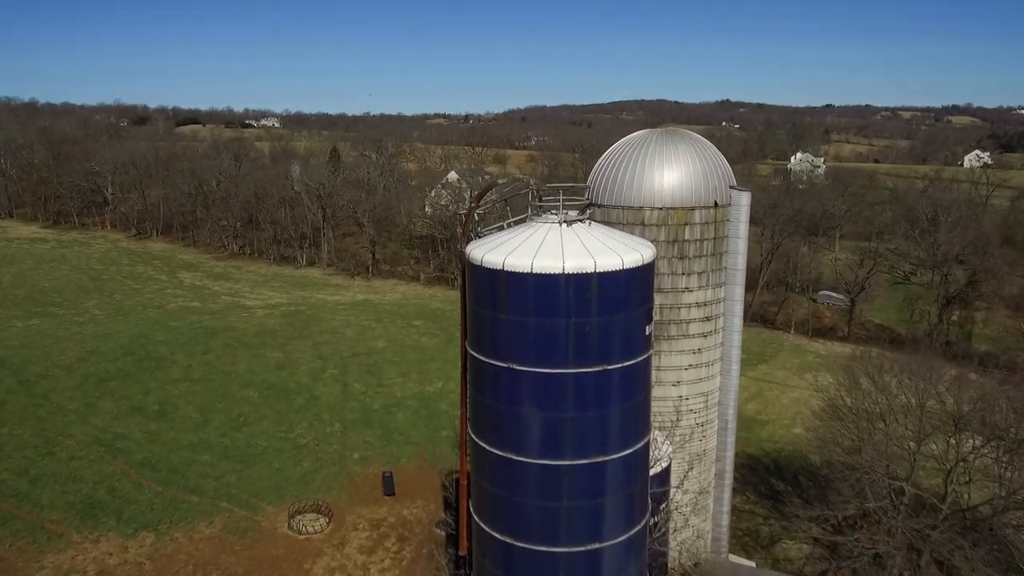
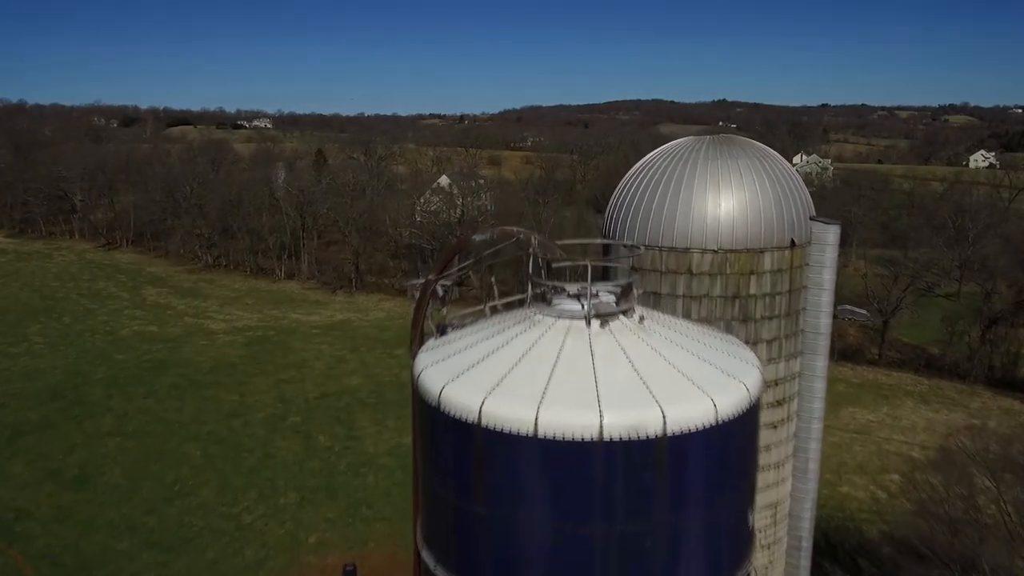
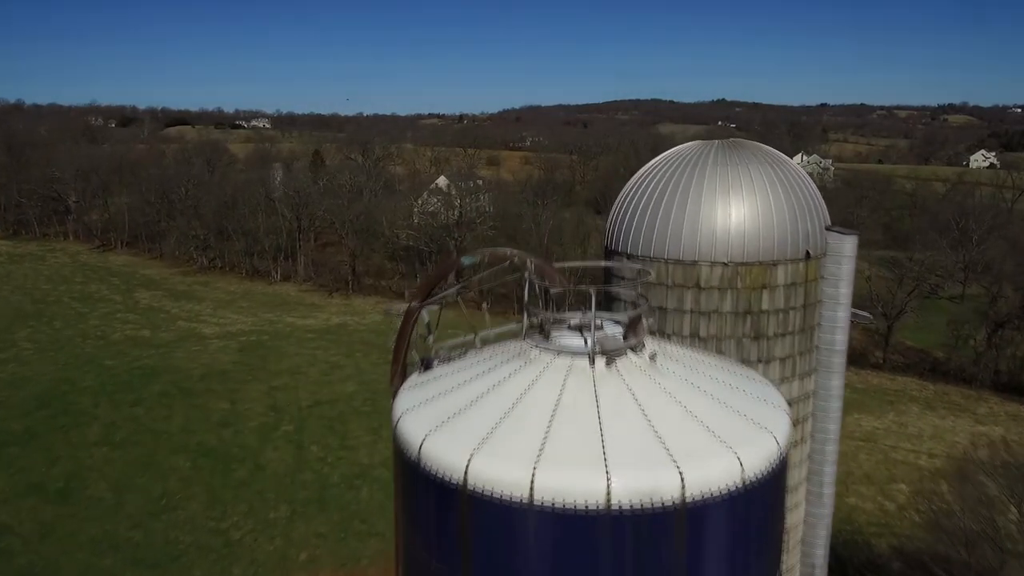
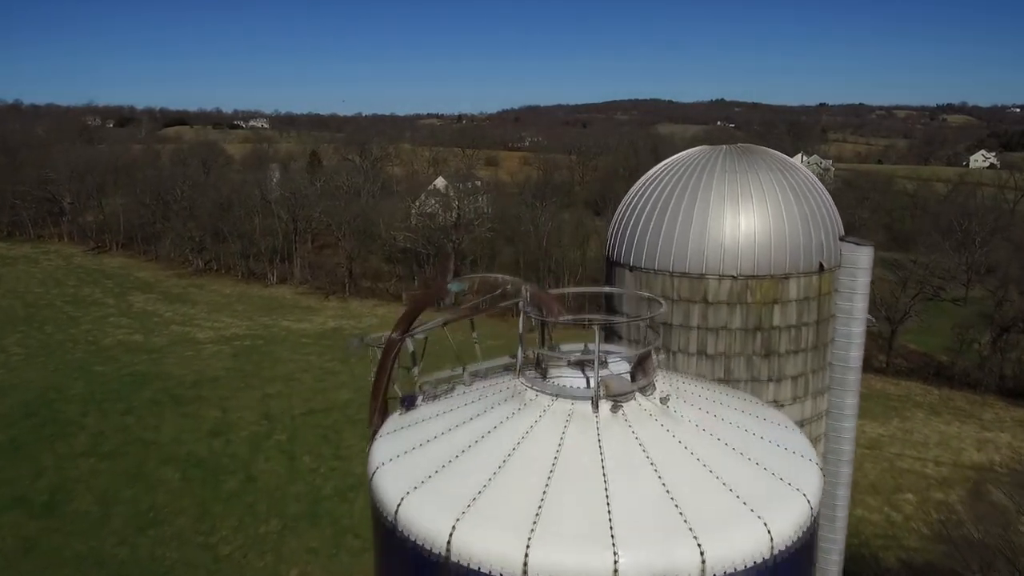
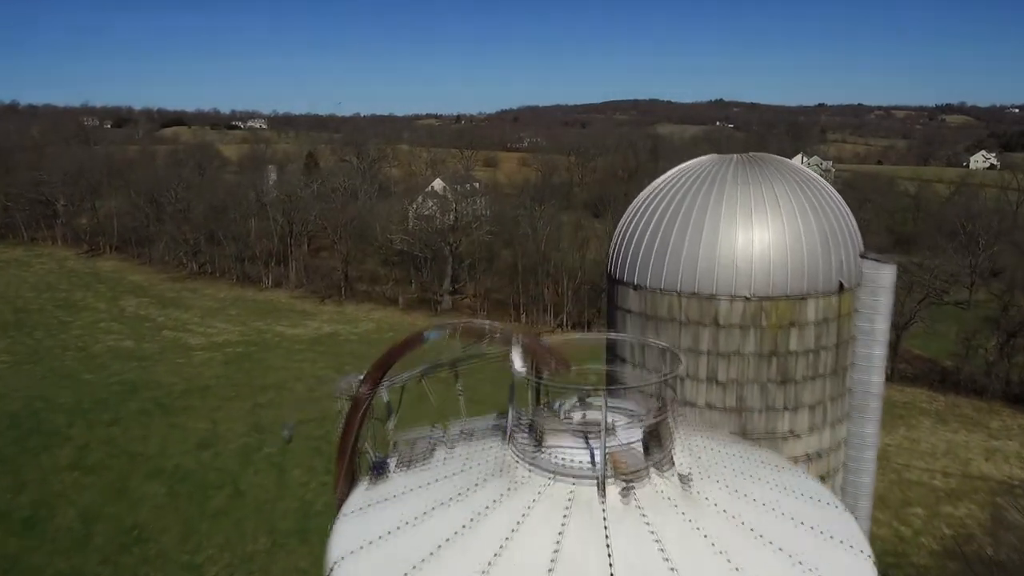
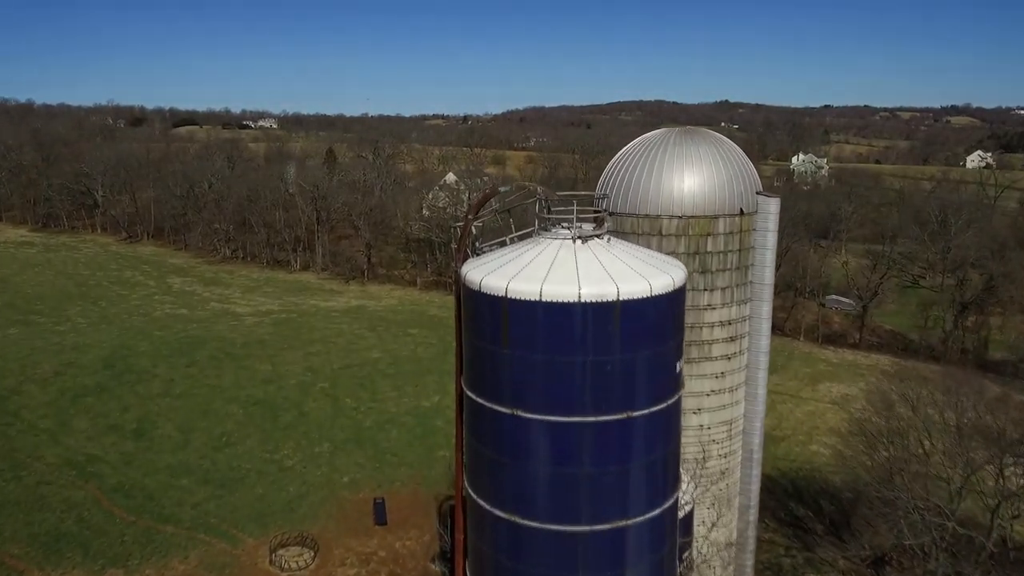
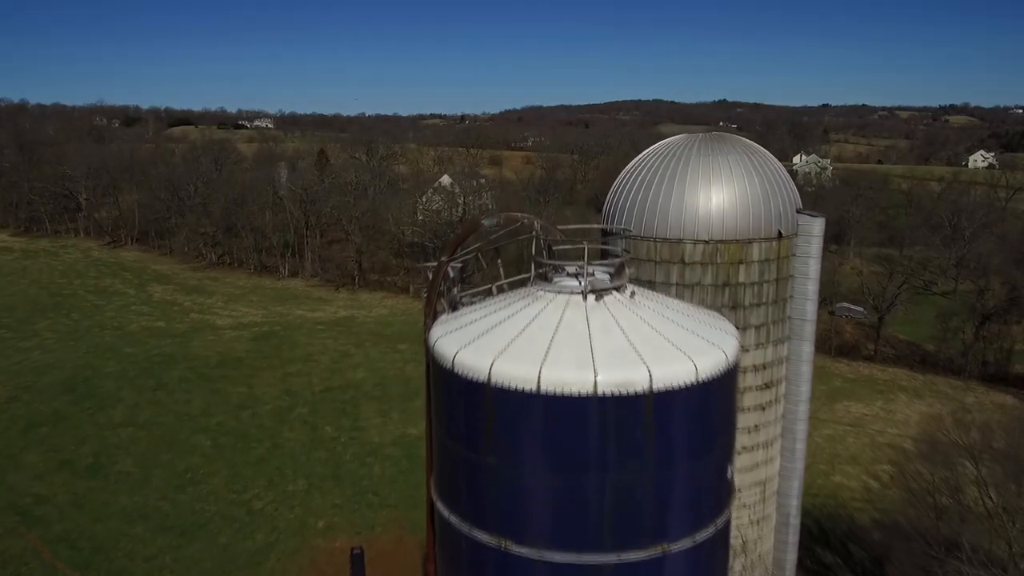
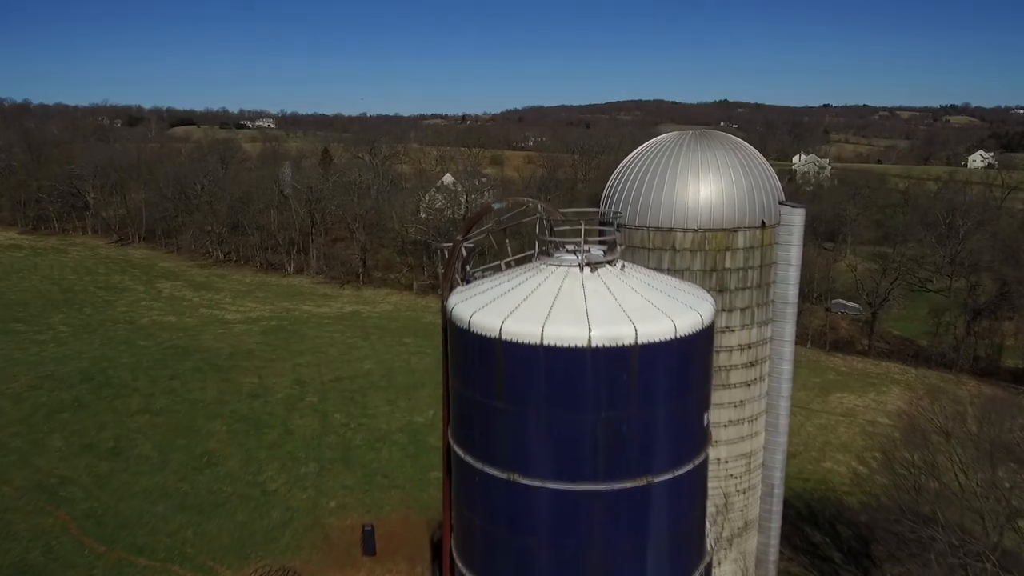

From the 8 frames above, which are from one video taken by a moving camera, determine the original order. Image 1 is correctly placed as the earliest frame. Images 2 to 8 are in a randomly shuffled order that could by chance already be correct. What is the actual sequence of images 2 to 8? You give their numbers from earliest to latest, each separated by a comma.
6, 8, 7, 2, 3, 4, 5
